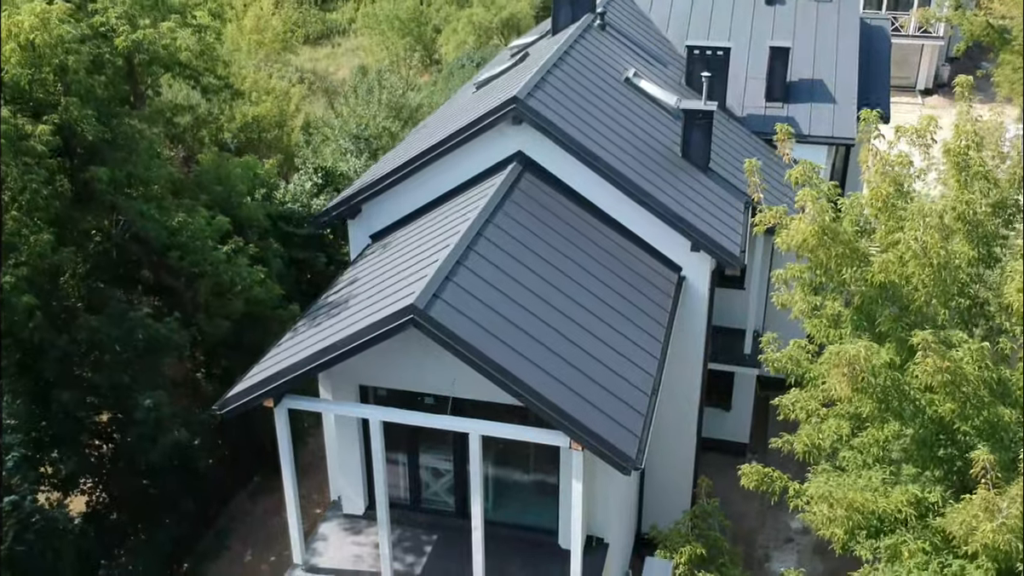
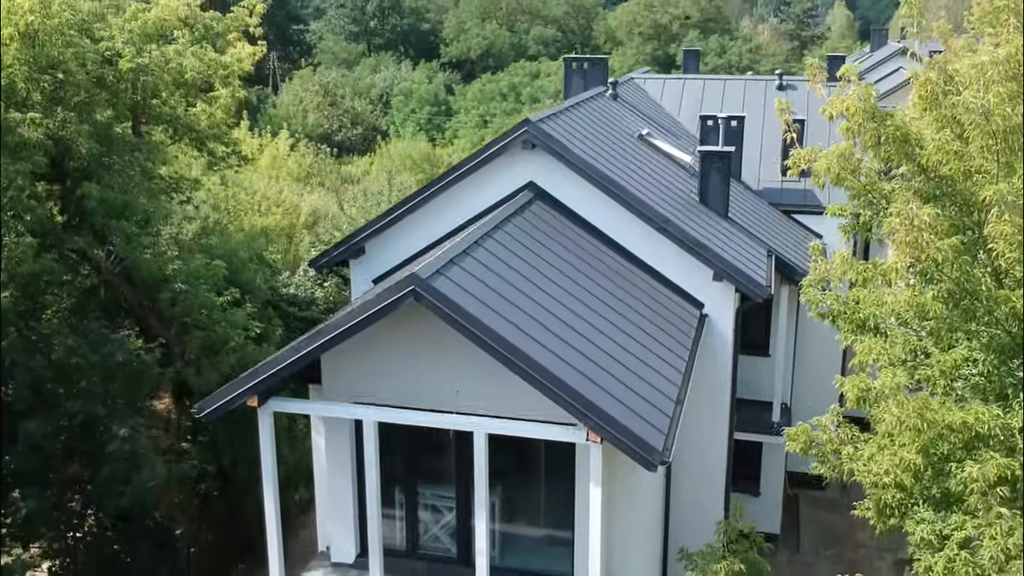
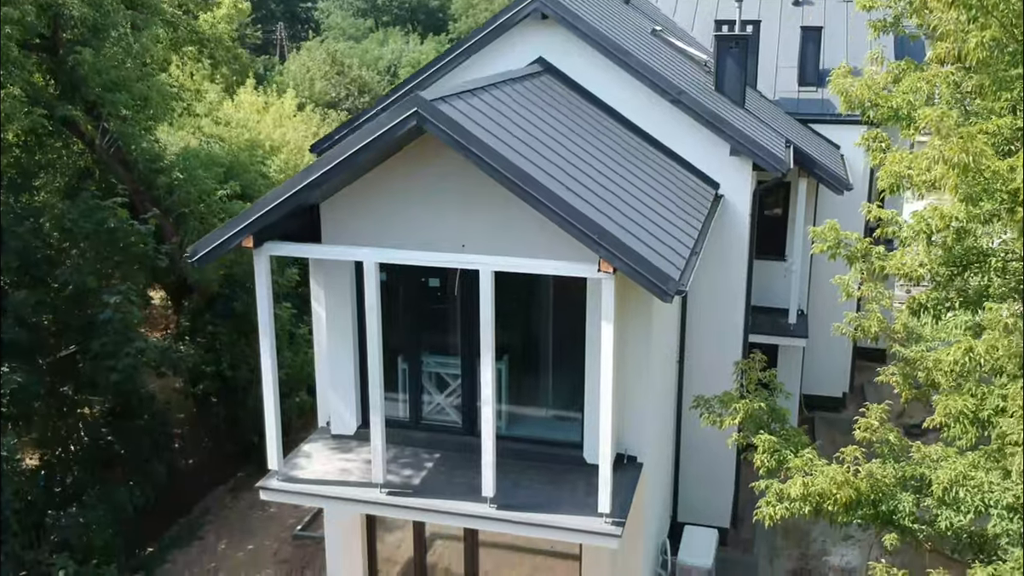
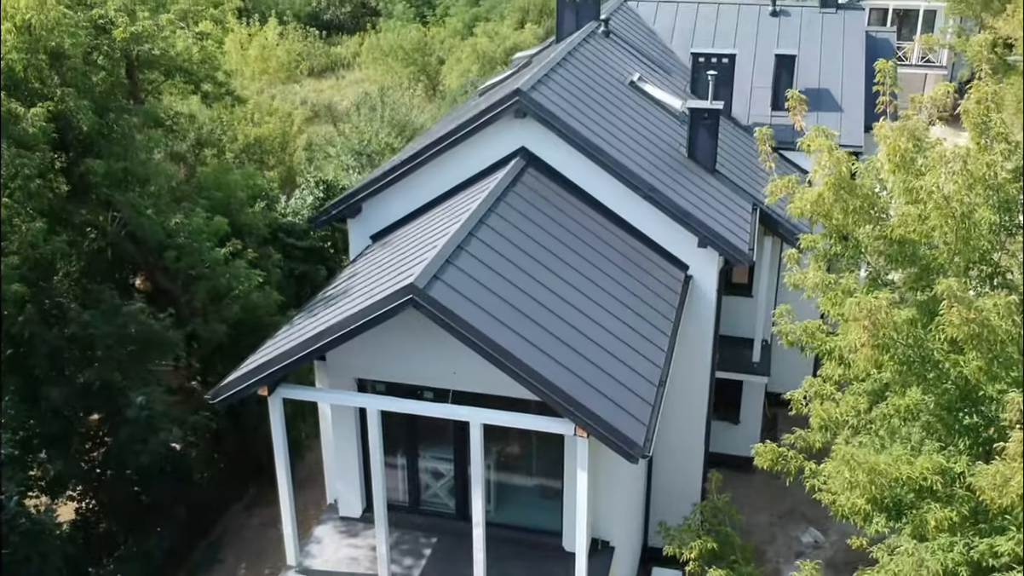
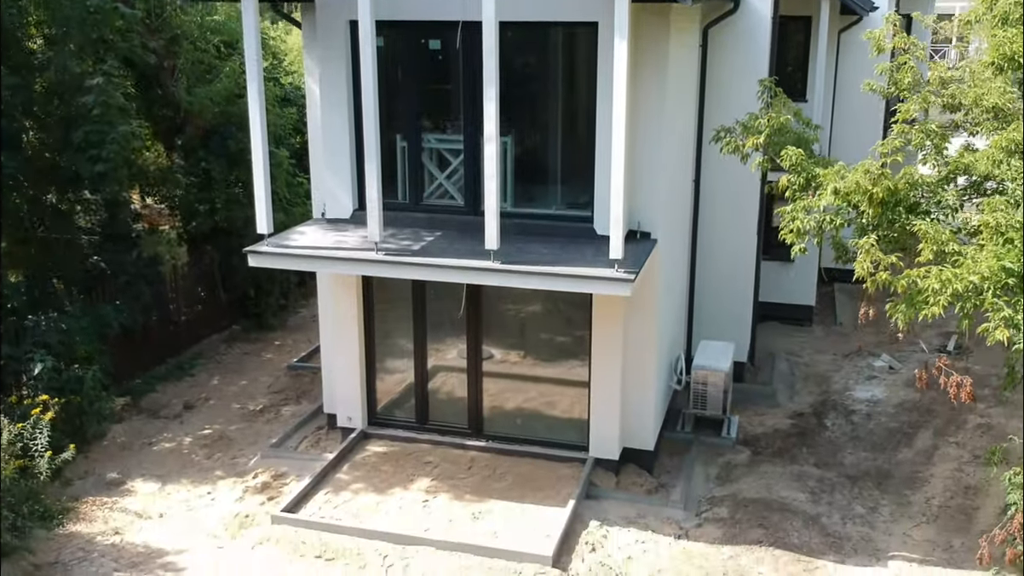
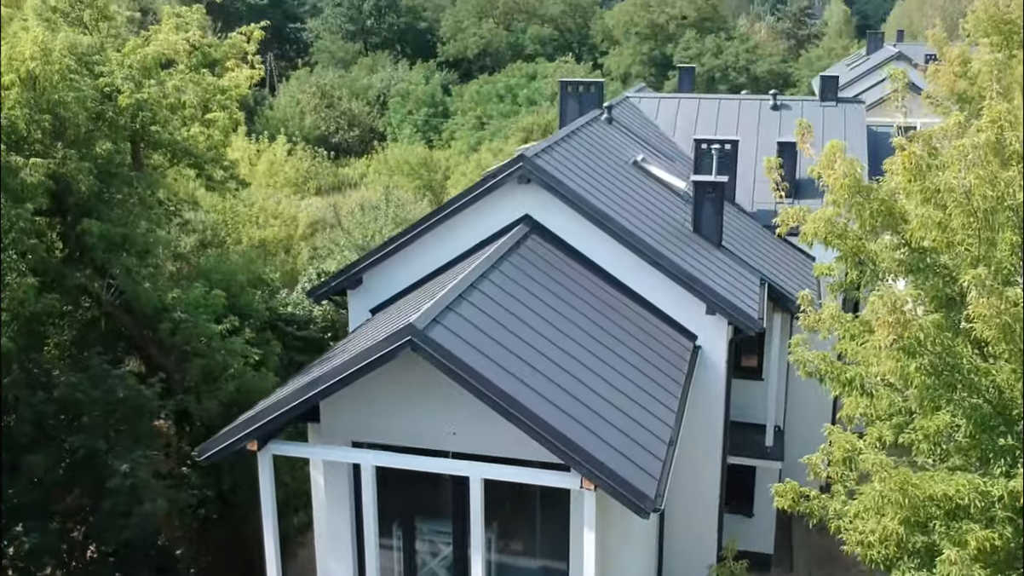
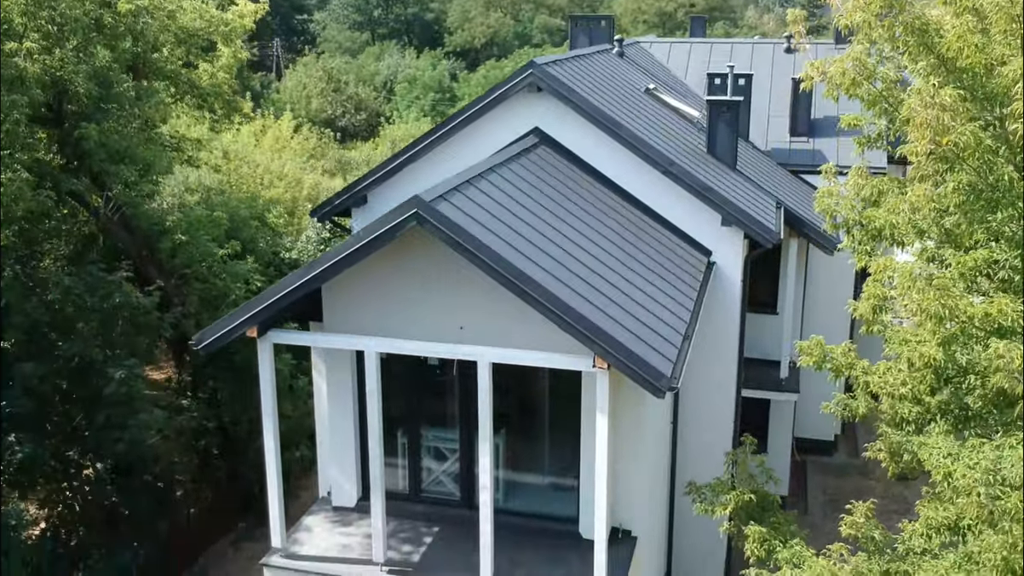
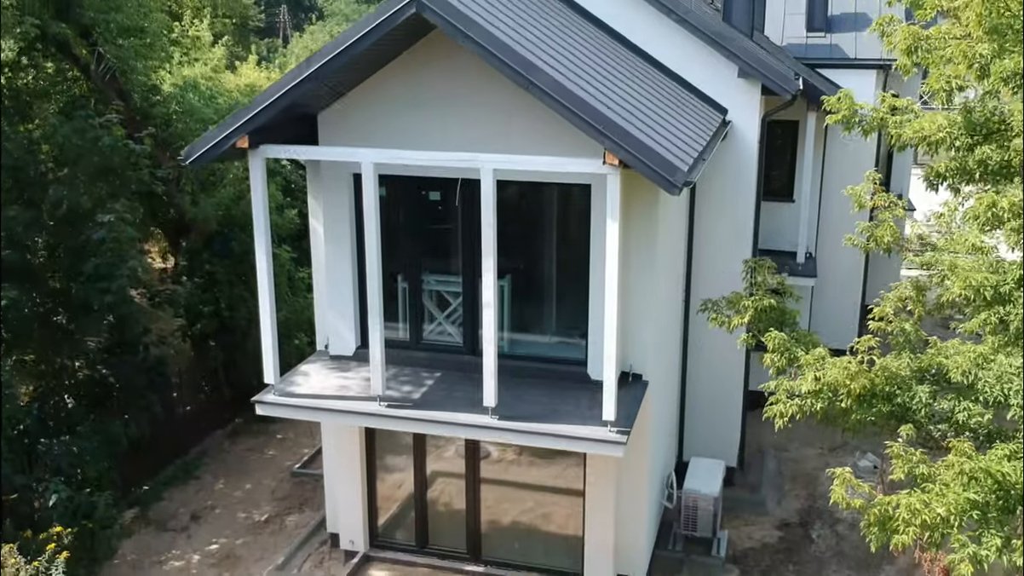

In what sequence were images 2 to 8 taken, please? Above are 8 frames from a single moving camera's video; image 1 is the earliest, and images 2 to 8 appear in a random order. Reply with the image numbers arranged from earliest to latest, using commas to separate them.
4, 6, 2, 7, 3, 8, 5
